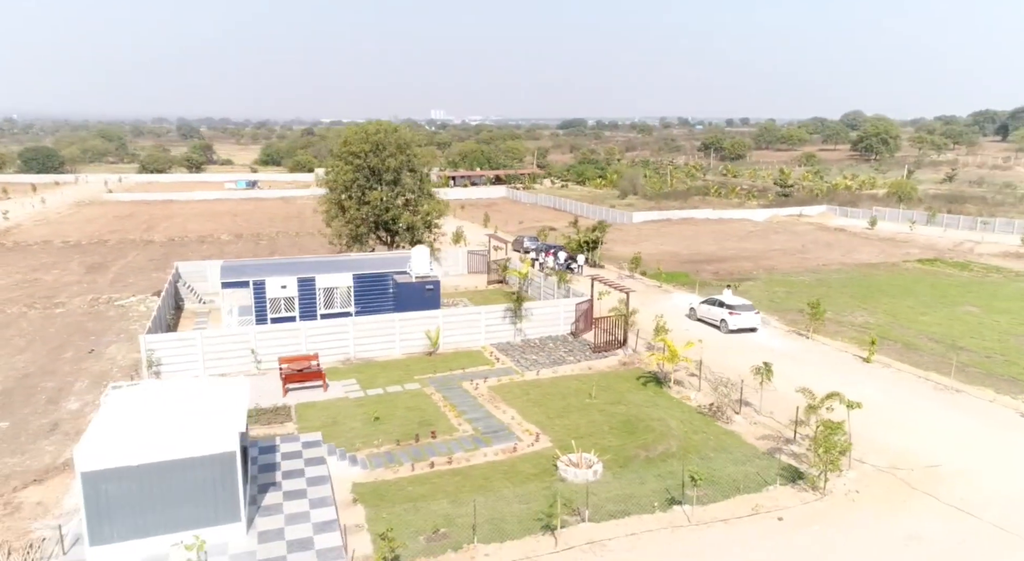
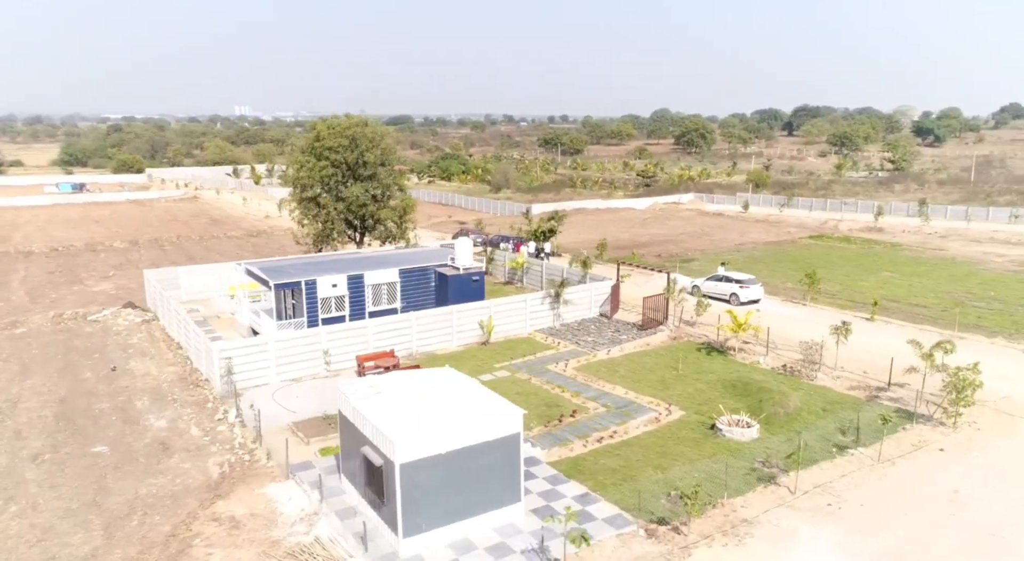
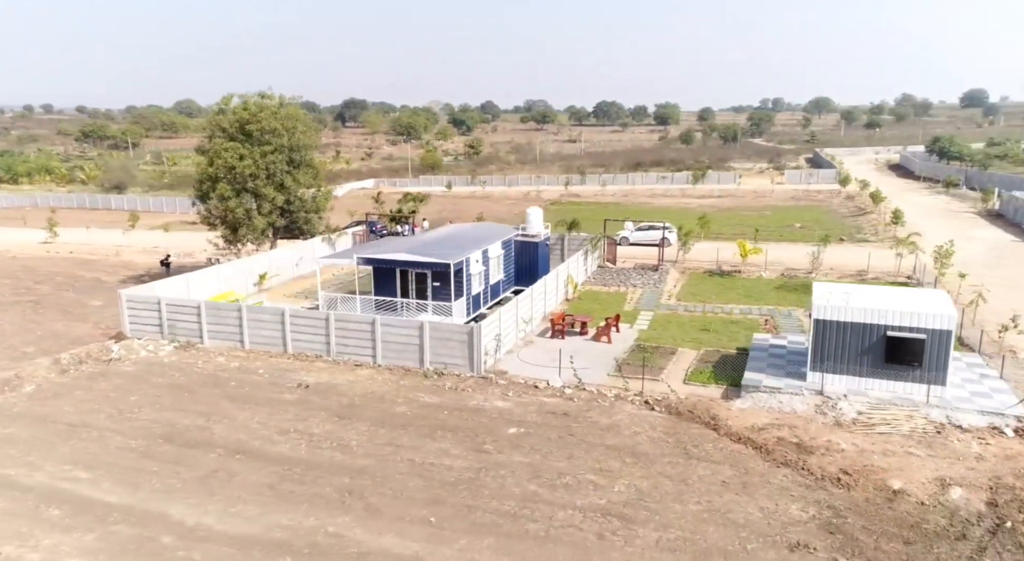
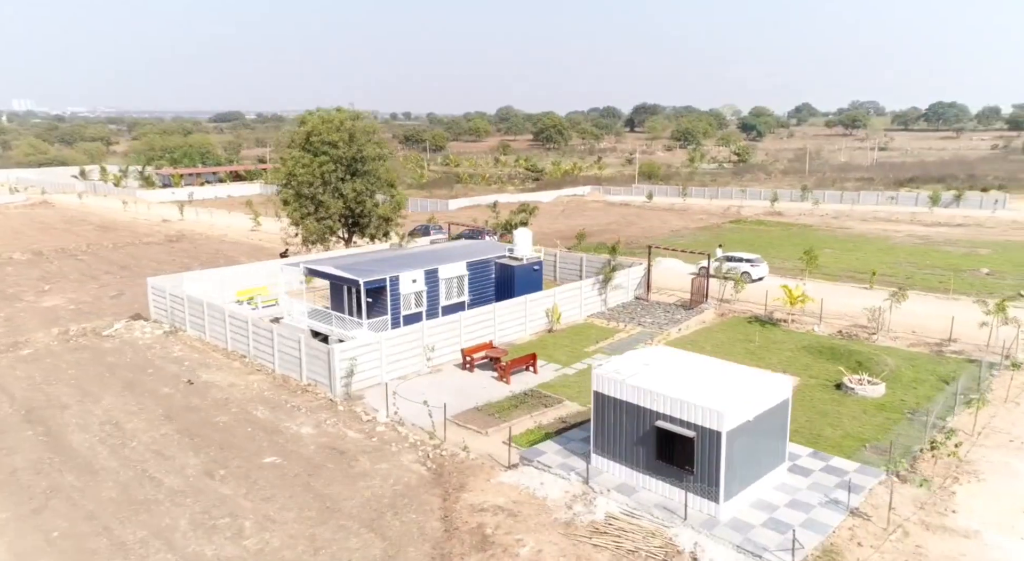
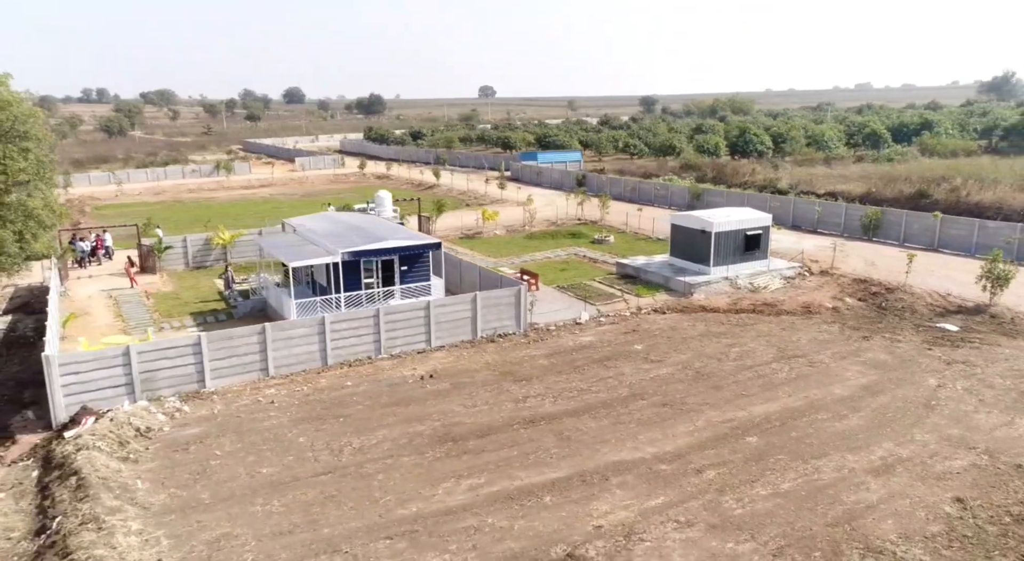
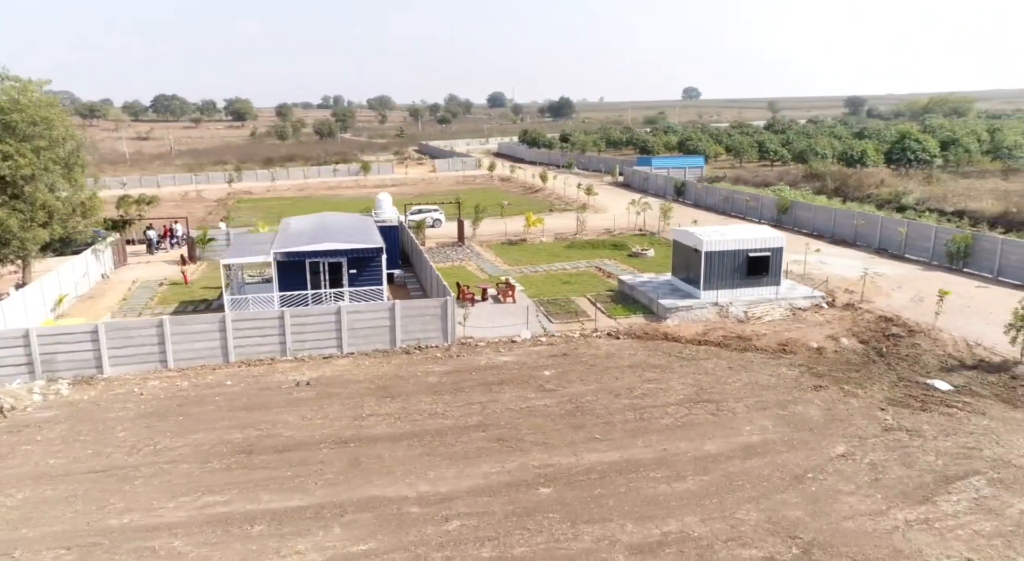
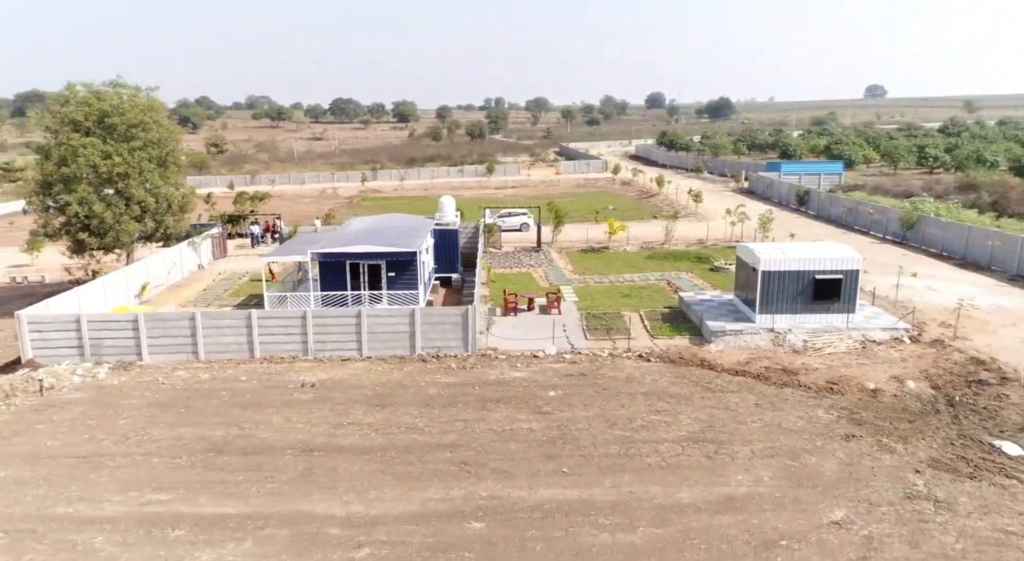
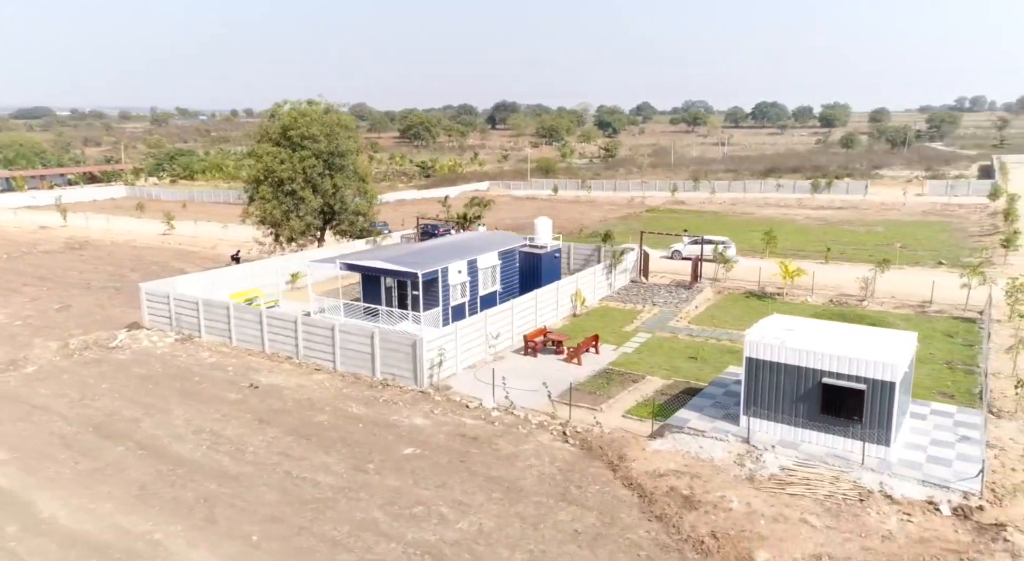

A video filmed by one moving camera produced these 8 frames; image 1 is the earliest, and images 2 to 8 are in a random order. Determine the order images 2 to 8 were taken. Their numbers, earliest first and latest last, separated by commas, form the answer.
2, 4, 8, 3, 7, 6, 5
